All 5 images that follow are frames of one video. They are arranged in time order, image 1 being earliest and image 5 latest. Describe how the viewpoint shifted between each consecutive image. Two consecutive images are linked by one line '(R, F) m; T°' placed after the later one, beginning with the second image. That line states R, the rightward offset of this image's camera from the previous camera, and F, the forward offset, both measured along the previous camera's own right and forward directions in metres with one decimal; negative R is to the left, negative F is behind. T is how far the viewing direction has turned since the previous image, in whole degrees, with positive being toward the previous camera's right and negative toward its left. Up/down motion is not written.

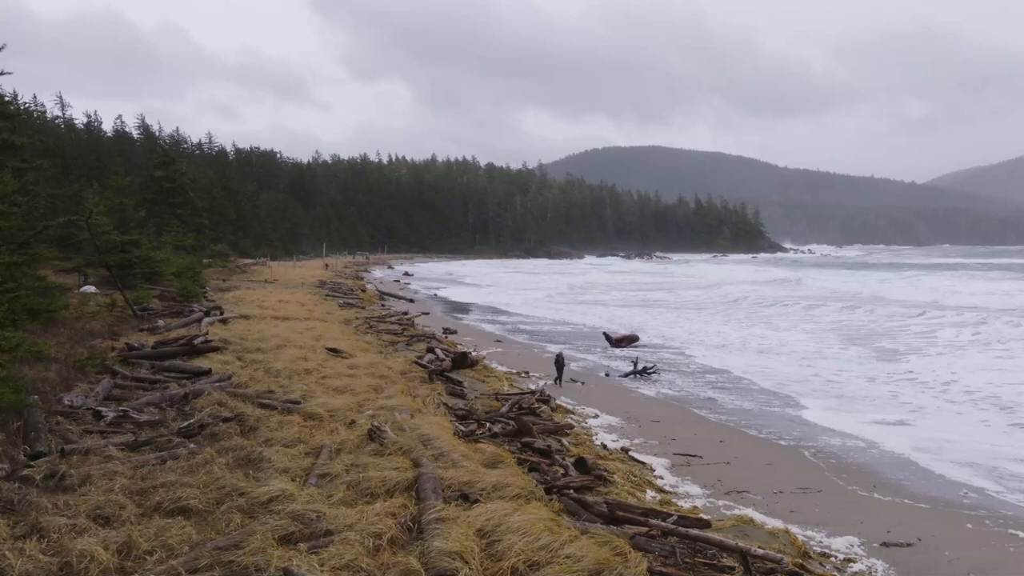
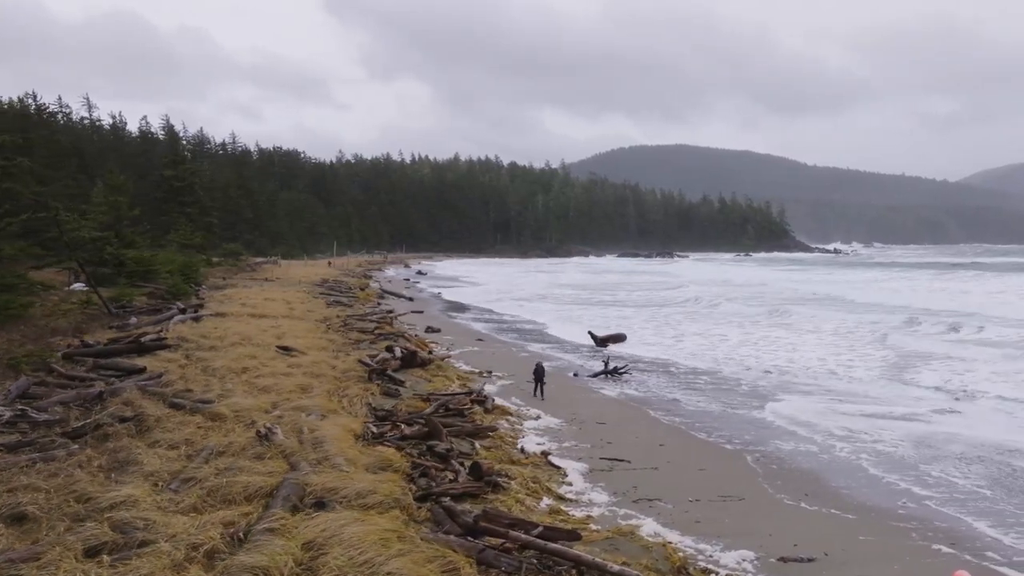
(+0.9, +0.3) m; -1°
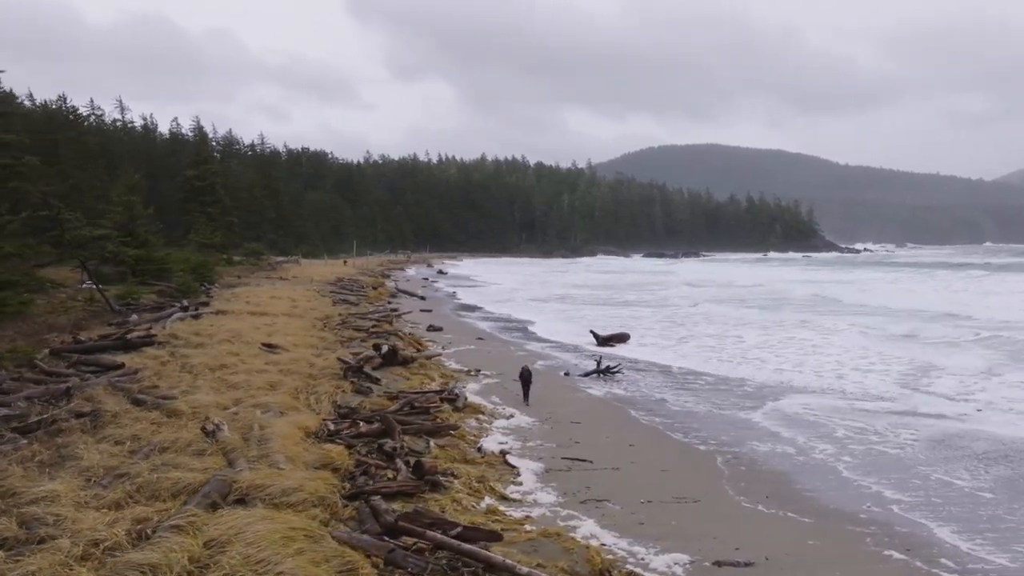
(+0.6, +0.1) m; -1°
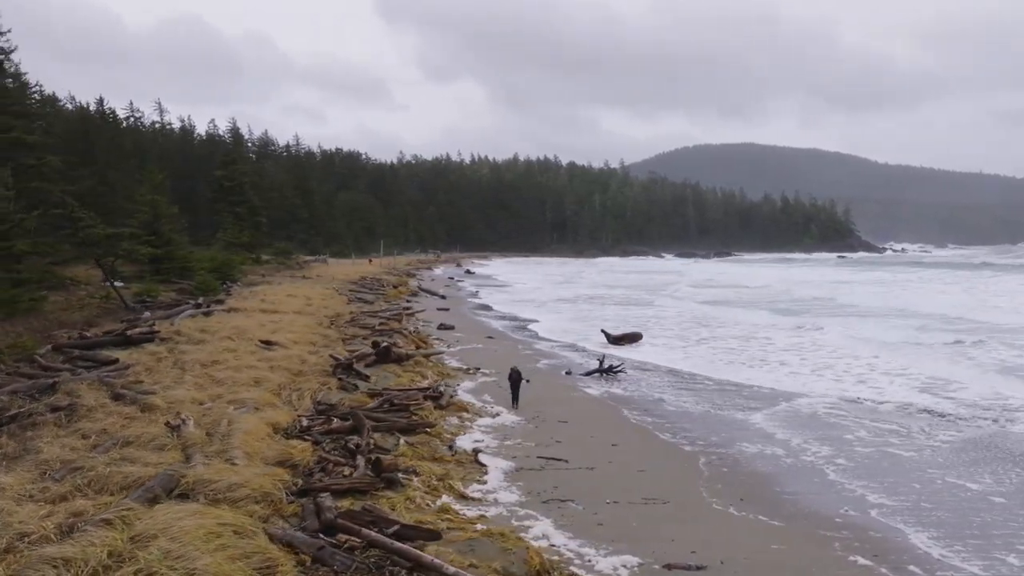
(+0.5, +0.1) m; -2°
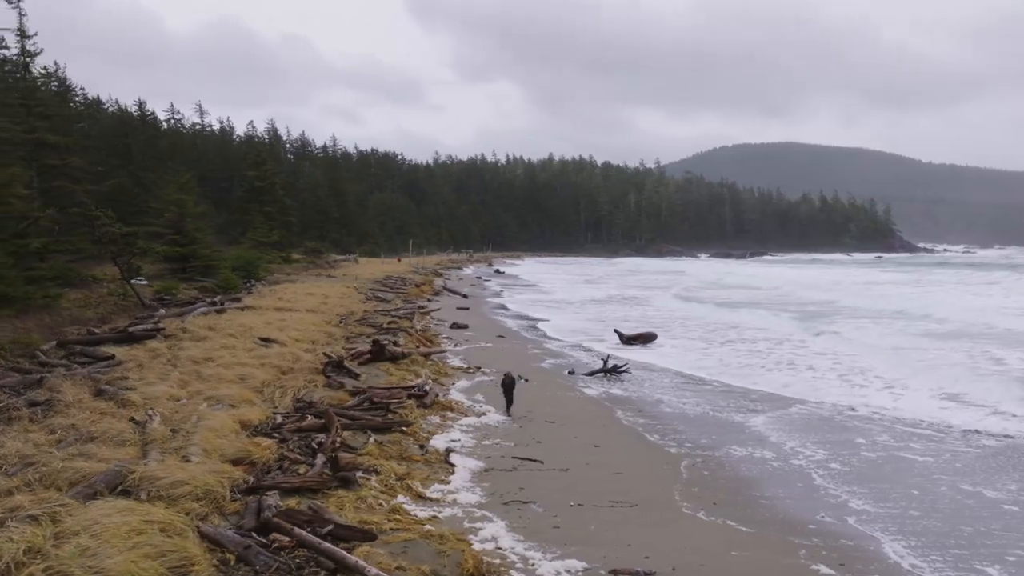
(+0.5, +0.1) m; -2°
